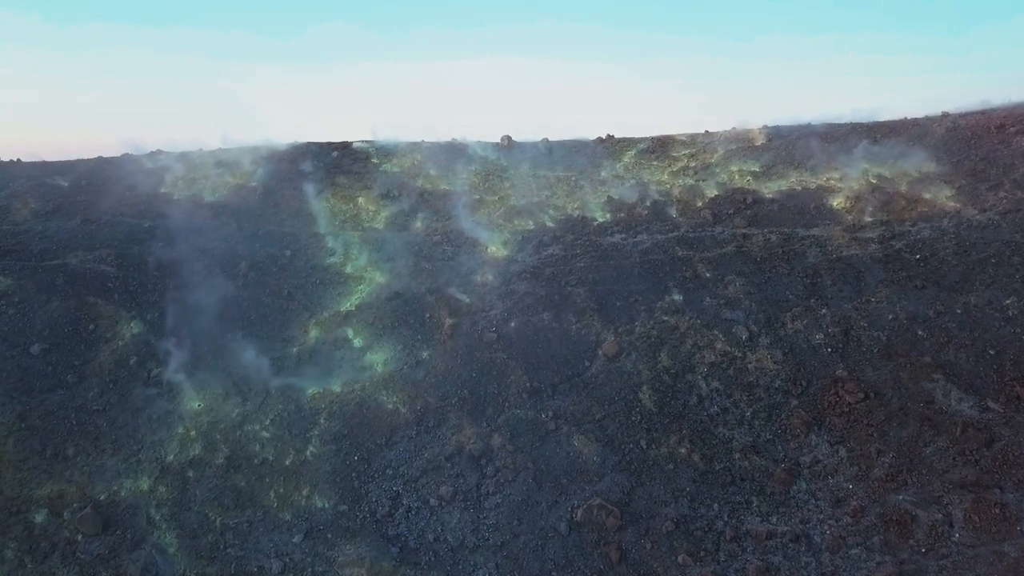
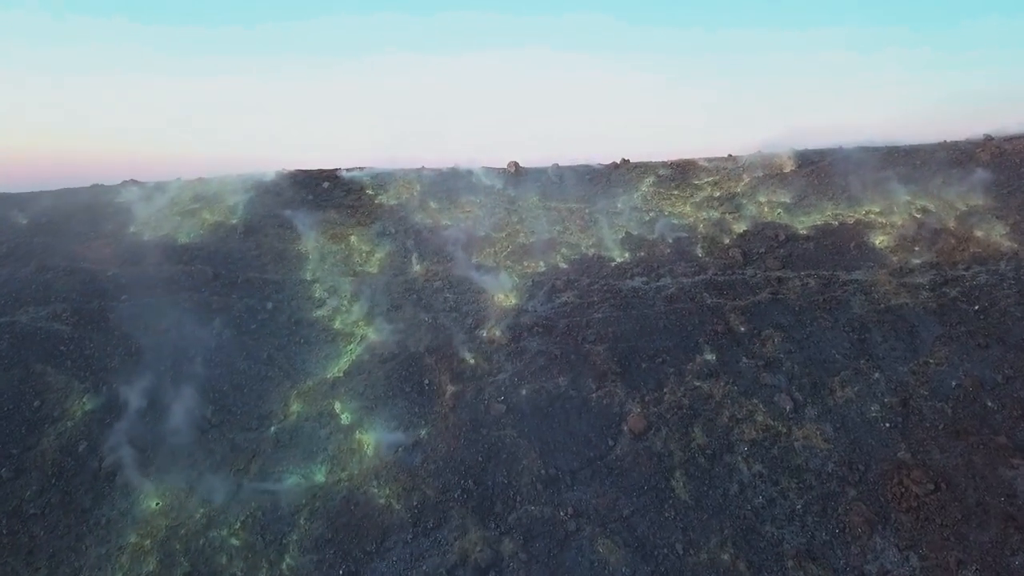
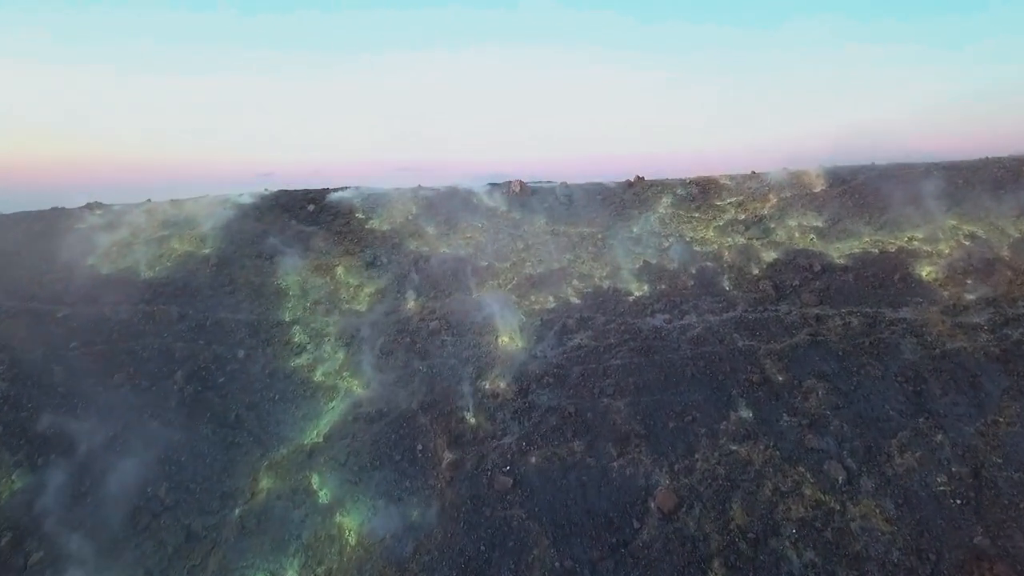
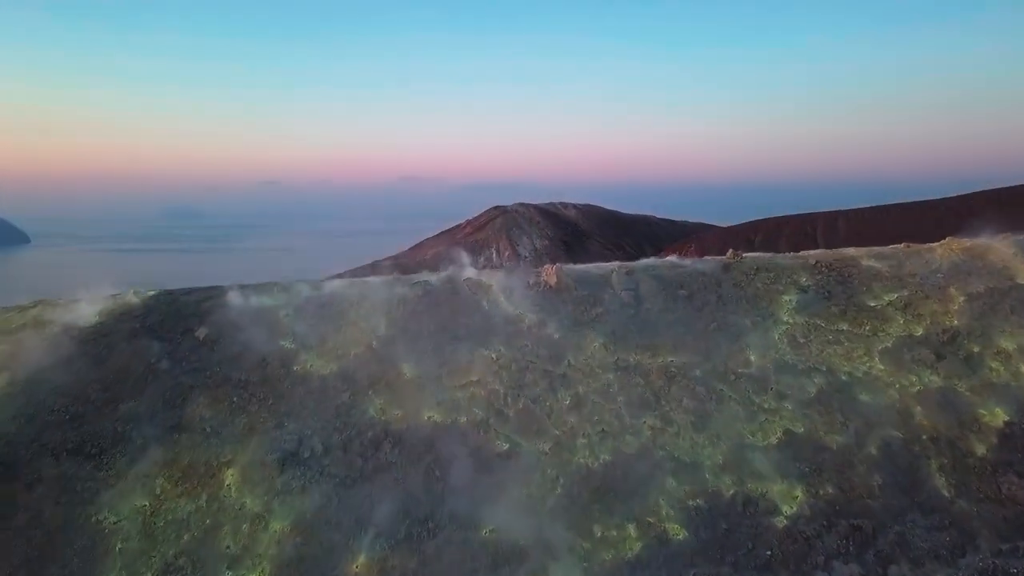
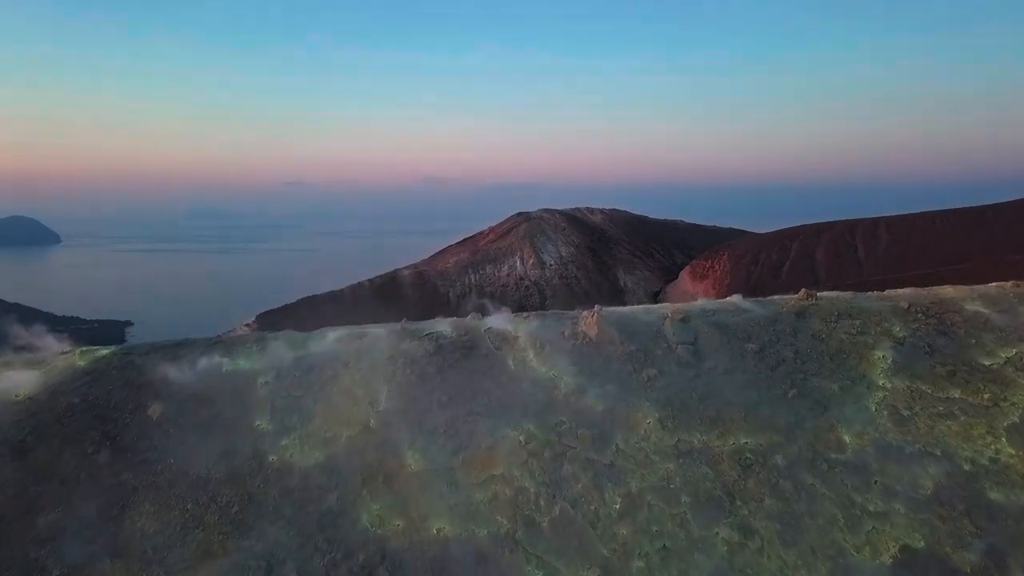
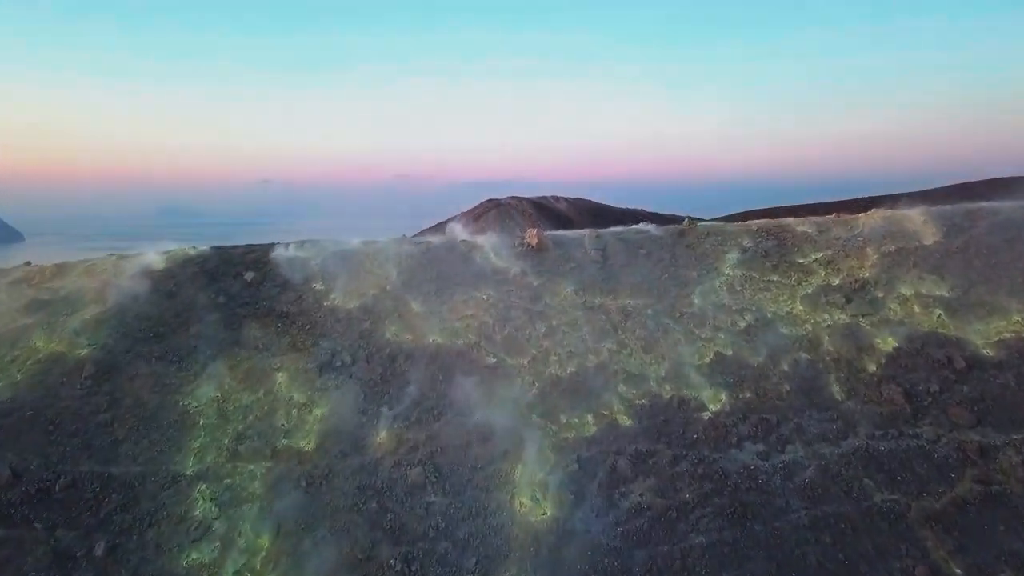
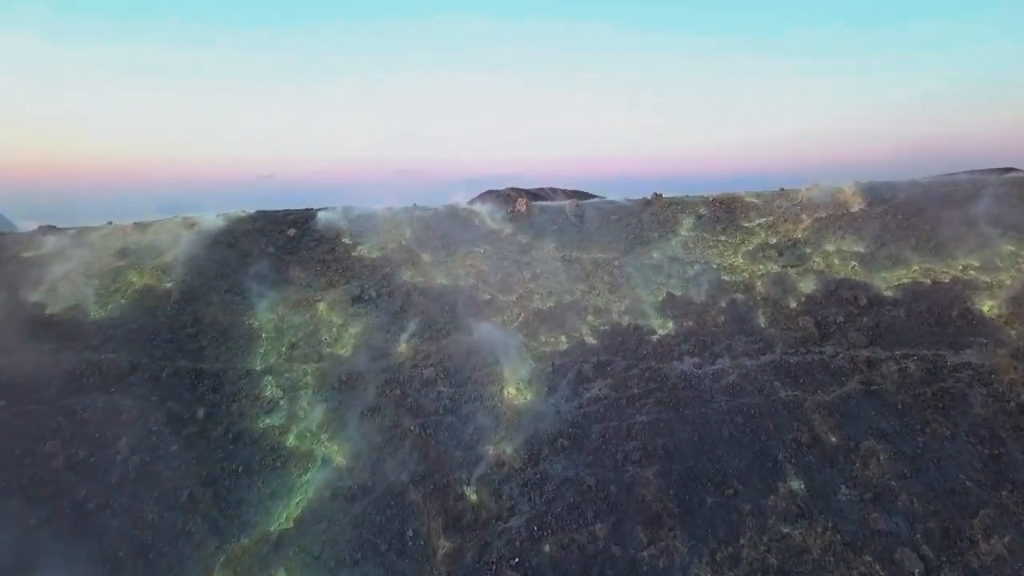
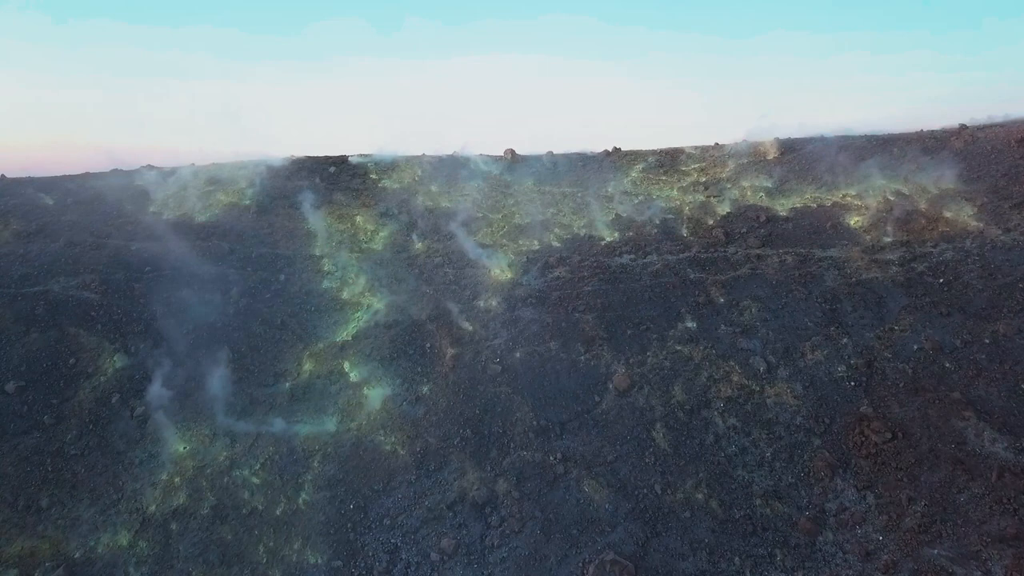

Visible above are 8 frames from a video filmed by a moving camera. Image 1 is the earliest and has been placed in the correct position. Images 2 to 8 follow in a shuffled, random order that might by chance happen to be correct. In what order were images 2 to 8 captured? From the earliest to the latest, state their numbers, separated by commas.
8, 2, 3, 7, 6, 4, 5
